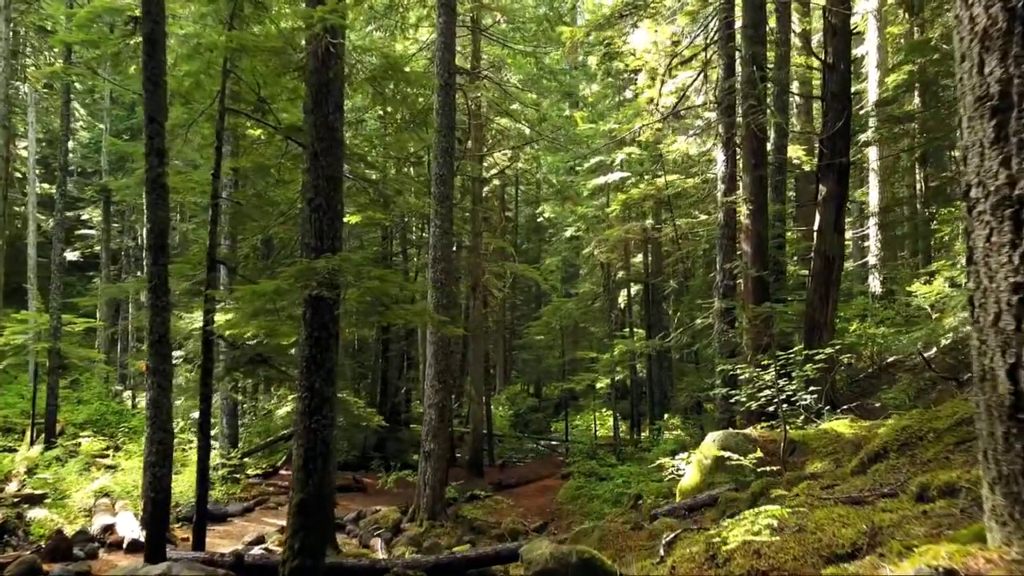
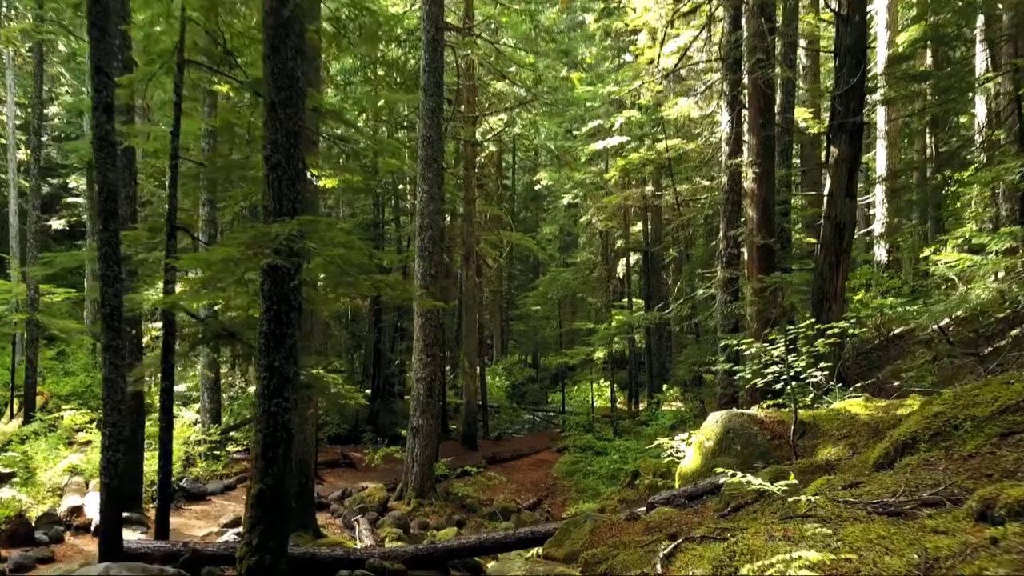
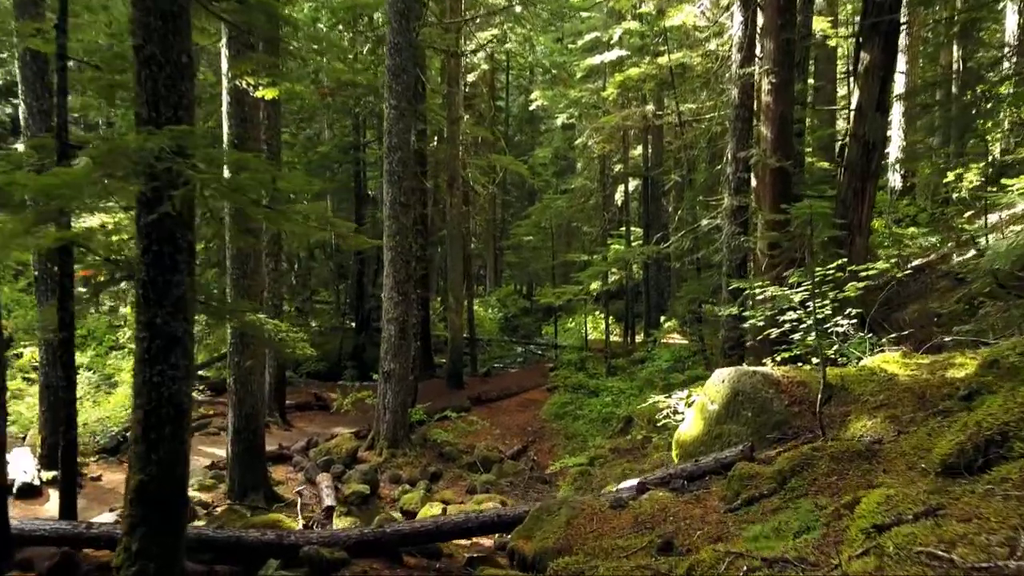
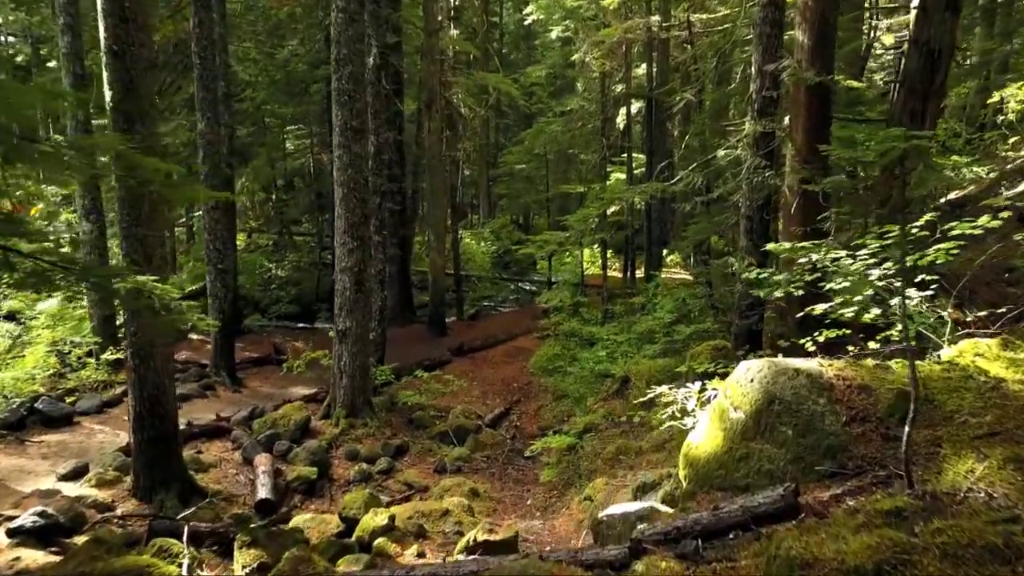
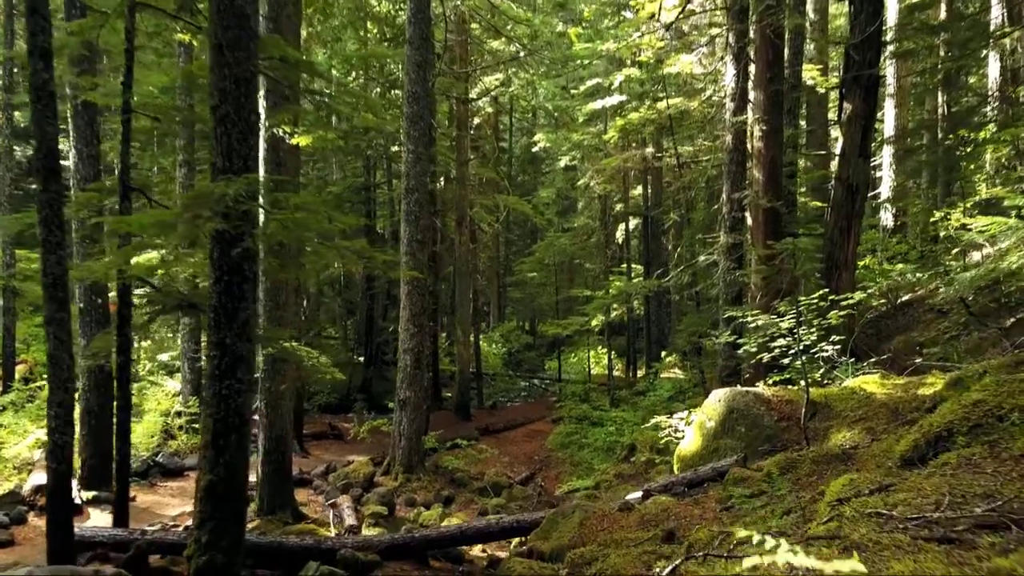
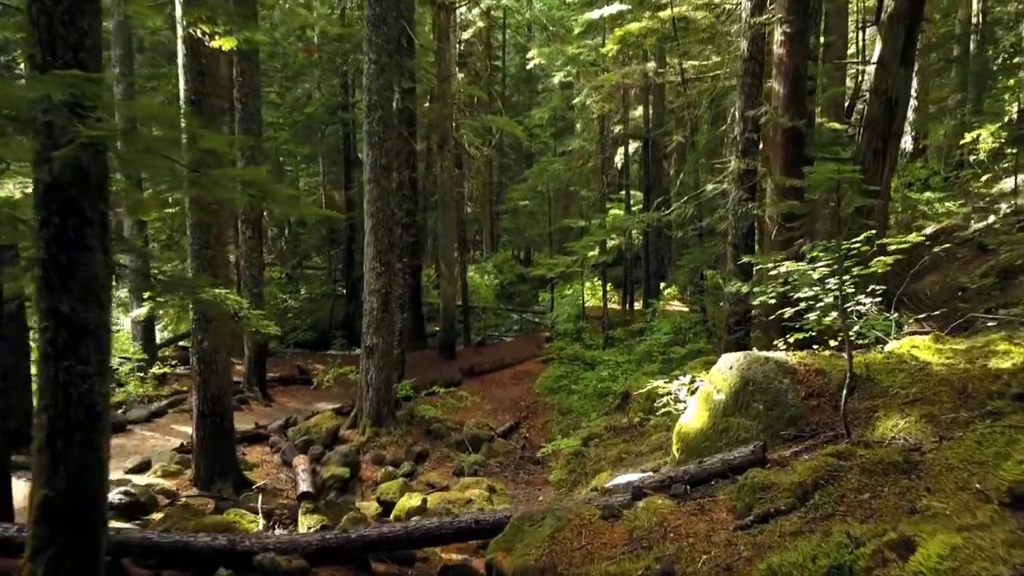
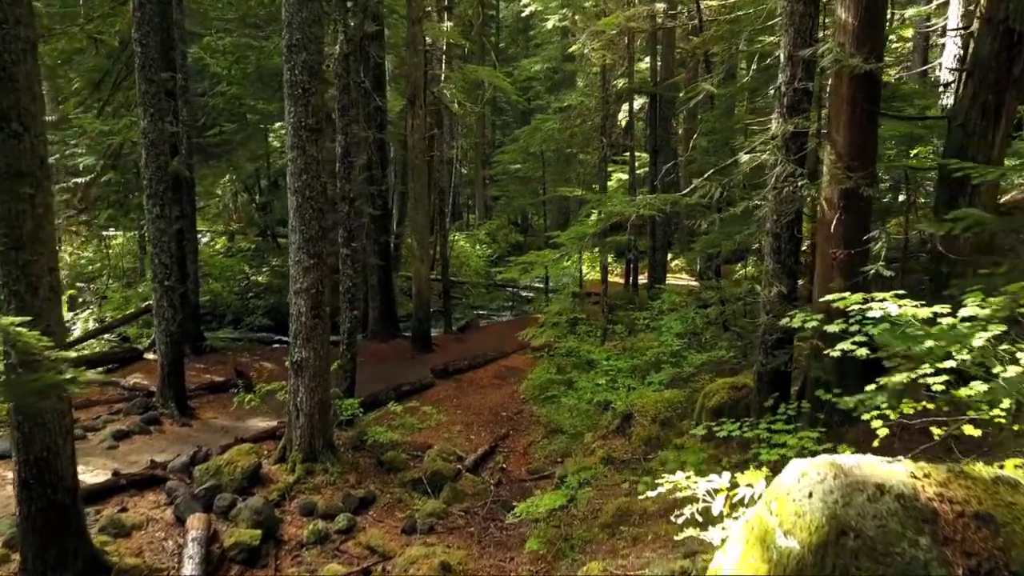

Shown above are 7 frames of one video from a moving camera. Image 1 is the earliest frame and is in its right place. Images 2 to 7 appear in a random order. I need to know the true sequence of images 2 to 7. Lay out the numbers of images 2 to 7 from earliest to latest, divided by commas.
2, 5, 3, 6, 4, 7
